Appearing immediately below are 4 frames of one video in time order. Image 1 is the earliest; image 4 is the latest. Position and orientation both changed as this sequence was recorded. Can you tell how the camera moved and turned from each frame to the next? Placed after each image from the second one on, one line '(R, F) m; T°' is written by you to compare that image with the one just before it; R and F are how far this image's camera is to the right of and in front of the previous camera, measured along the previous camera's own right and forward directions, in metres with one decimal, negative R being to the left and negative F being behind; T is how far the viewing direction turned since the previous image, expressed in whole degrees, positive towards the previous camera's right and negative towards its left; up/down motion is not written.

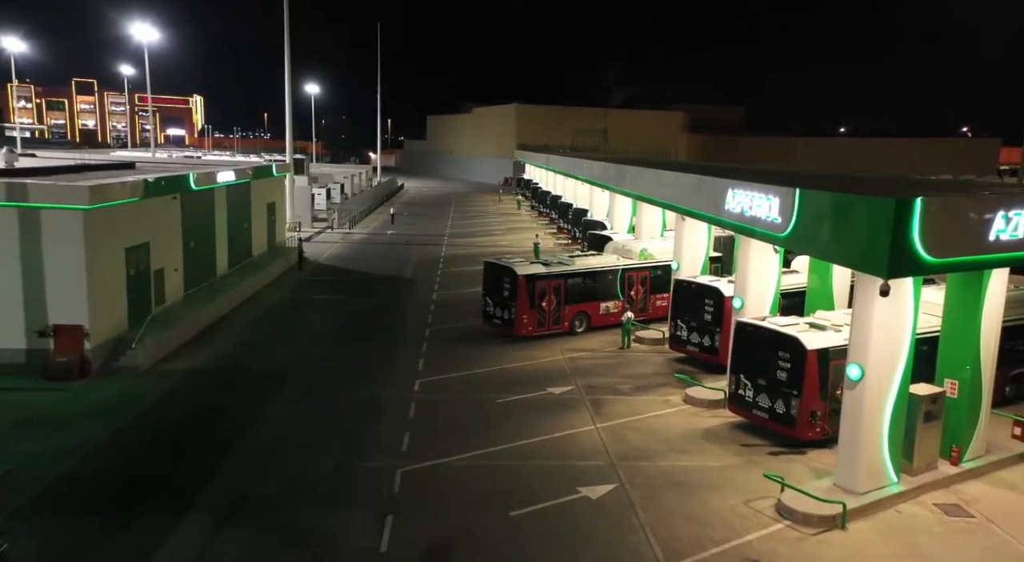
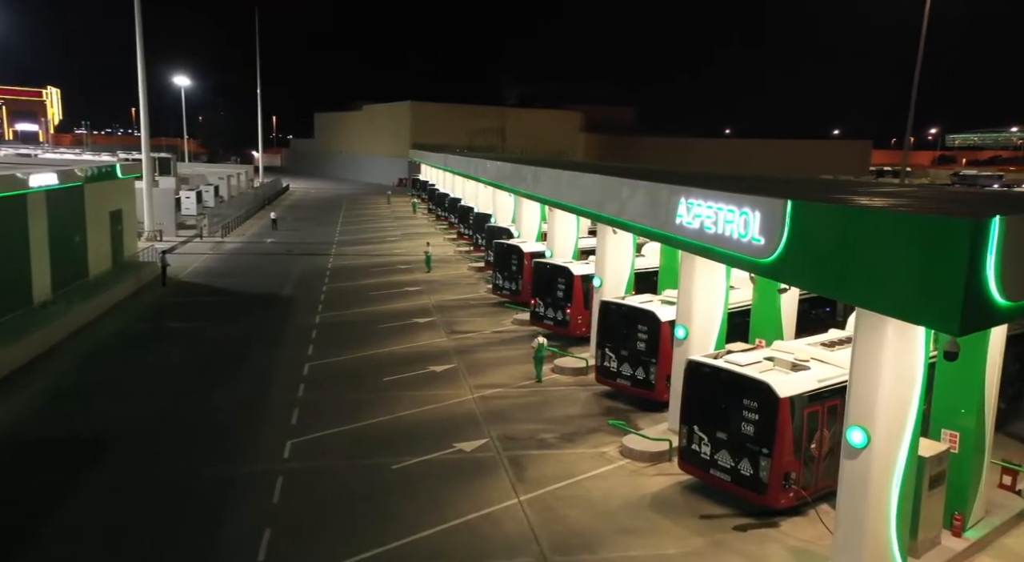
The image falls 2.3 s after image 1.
(0.0, +3.4) m; +8°
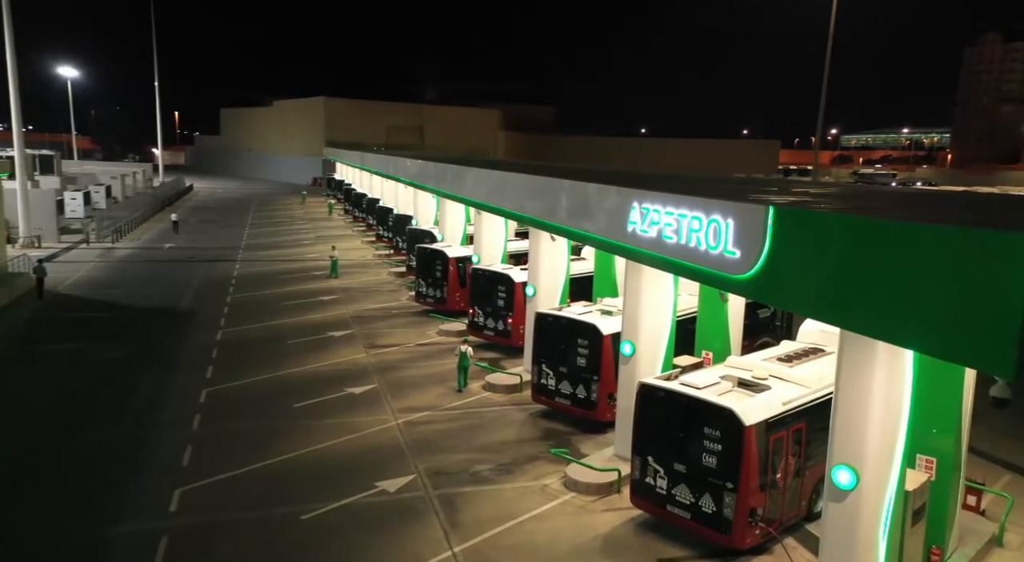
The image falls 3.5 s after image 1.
(-0.1, +1.6) m; +6°
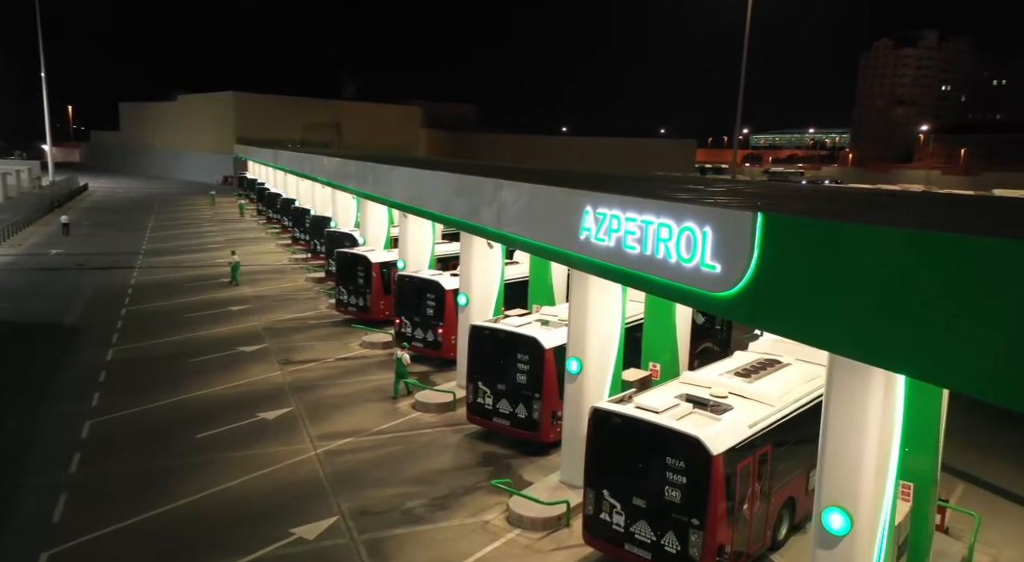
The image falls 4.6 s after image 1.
(-0.2, +1.4) m; +6°
